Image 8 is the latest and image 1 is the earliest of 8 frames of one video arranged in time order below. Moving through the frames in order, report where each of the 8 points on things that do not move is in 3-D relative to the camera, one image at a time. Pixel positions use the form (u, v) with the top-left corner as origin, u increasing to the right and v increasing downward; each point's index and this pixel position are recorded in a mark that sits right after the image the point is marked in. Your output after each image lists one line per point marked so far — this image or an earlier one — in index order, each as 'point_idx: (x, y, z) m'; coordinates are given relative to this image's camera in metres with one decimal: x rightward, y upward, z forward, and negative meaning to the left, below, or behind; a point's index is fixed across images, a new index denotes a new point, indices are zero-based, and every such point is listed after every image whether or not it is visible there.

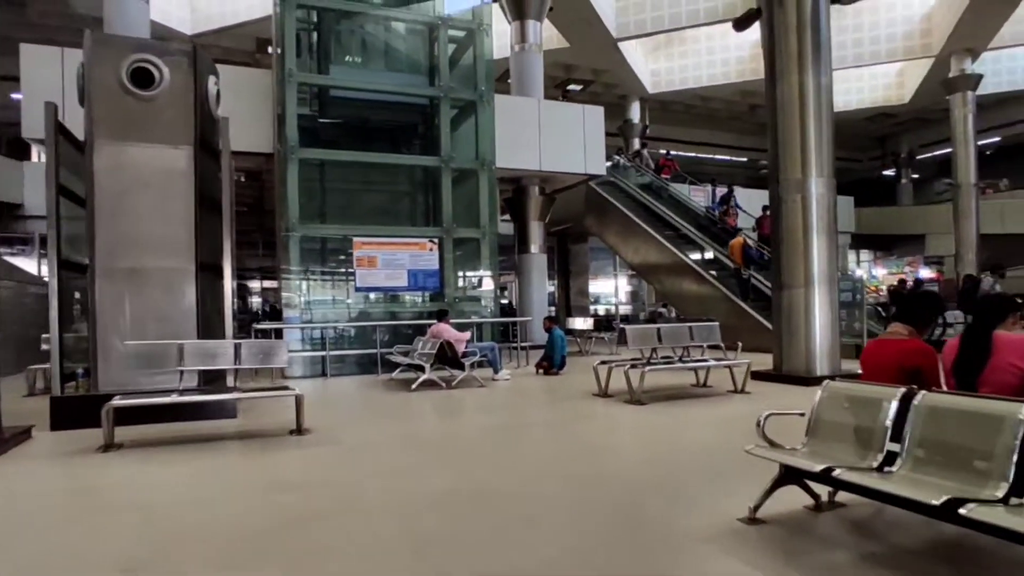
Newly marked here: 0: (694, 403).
0: (+2.0, -1.3, +7.3) m
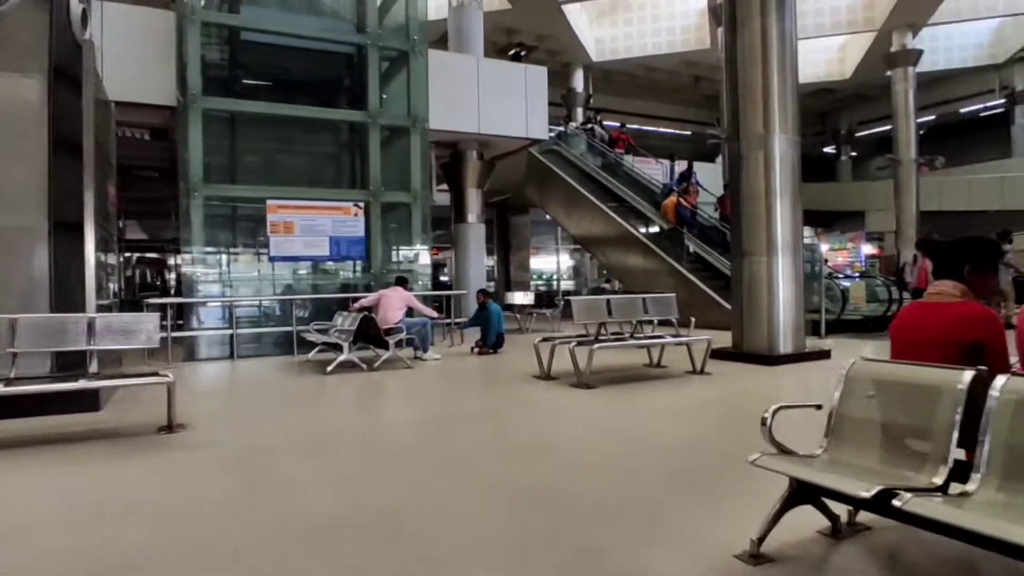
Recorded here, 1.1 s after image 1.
0: (+1.3, -1.0, +6.4) m
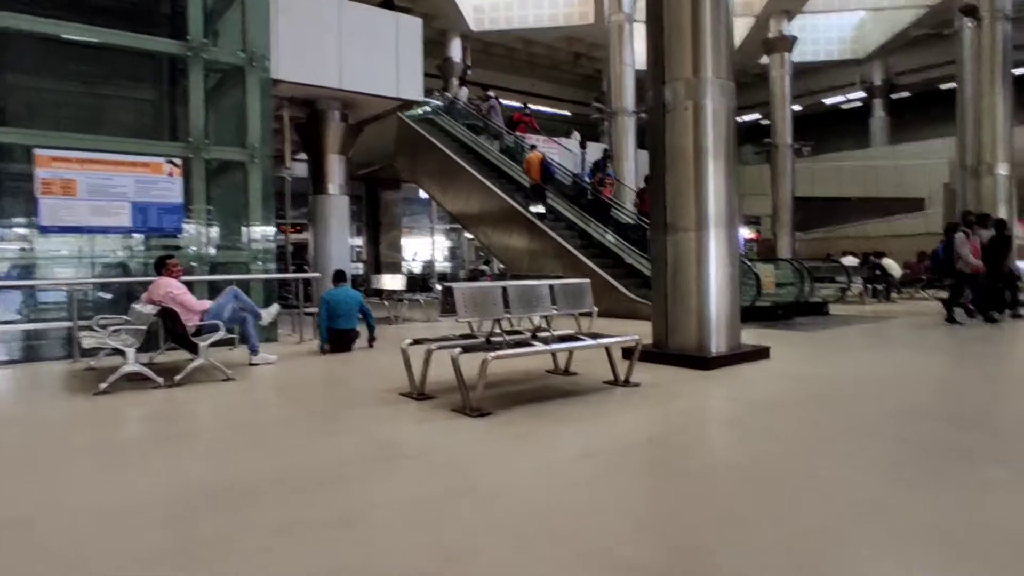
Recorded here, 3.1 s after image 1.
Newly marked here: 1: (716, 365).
0: (+0.4, -0.9, +4.7) m
1: (+1.9, -0.7, +6.1) m
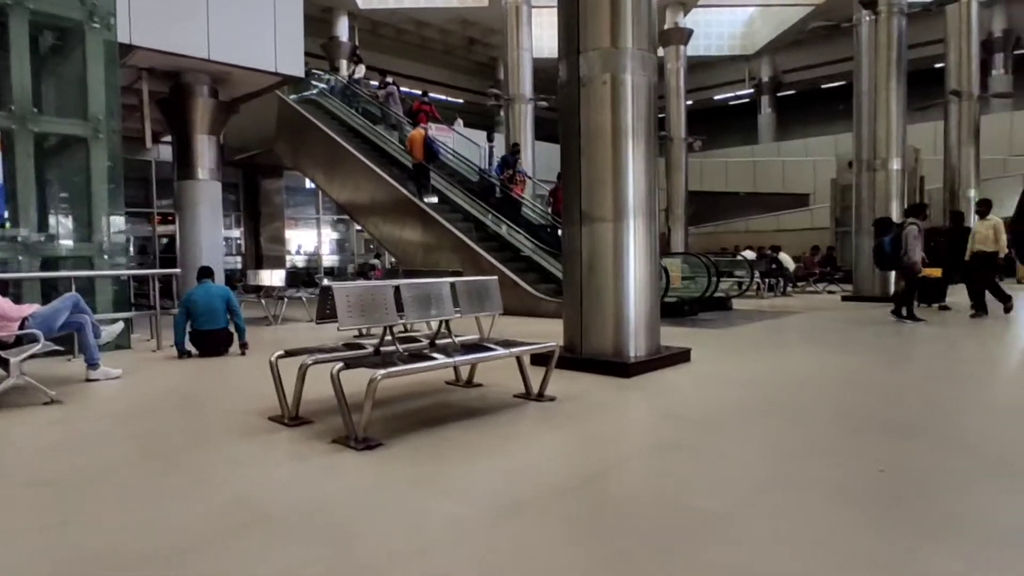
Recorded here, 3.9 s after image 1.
0: (-0.3, -0.8, +3.9) m
1: (+1.1, -0.7, +5.6) m
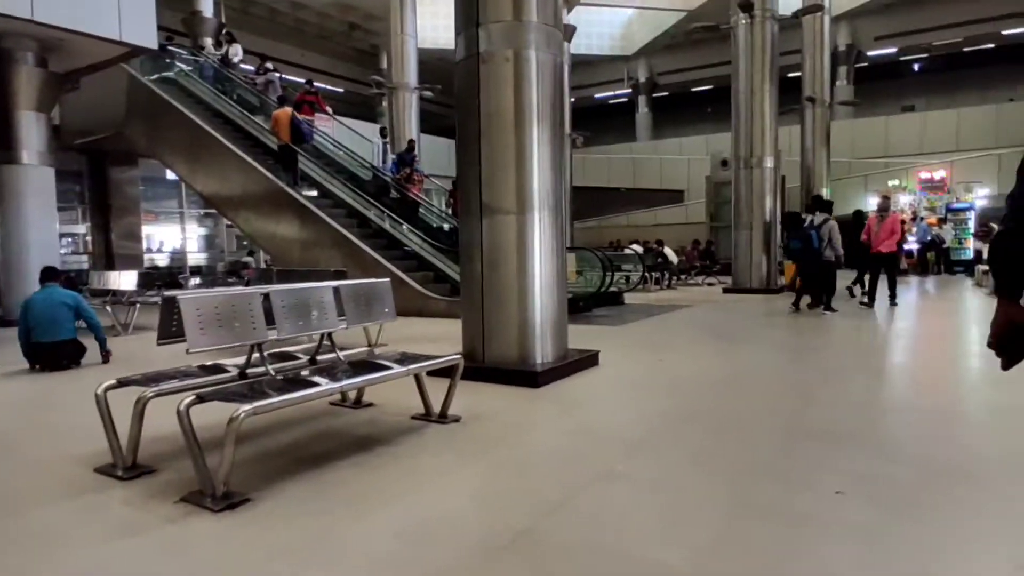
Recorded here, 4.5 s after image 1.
0: (-0.8, -0.9, +3.2) m
1: (+0.3, -0.7, +5.1) m
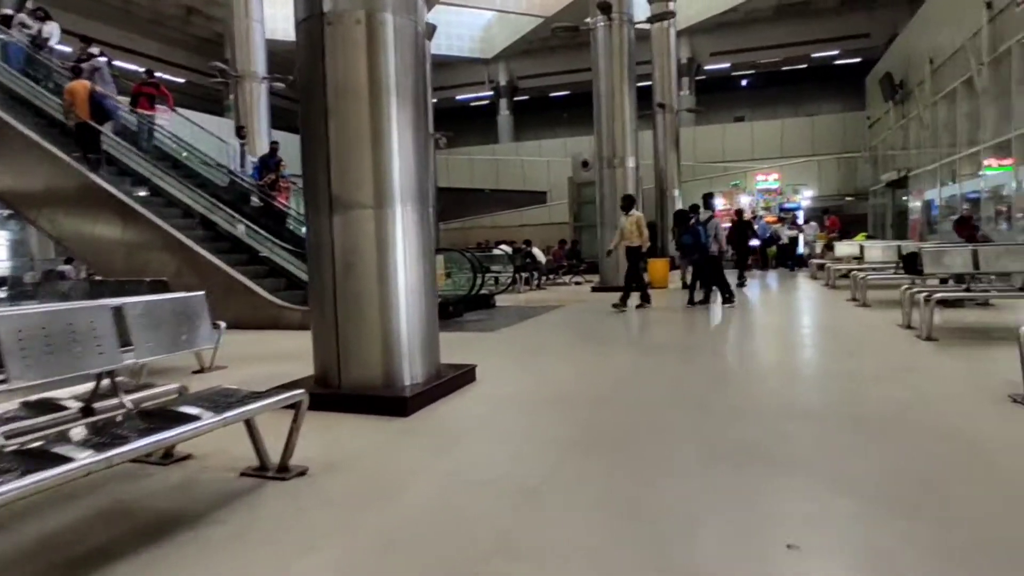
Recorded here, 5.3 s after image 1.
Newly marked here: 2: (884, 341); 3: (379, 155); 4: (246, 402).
0: (-1.3, -1.0, +2.3) m
1: (-0.6, -0.8, +4.3) m
2: (+4.0, -0.6, +7.0) m
3: (-0.9, +0.9, +4.3) m
4: (-1.3, -0.5, +3.0) m
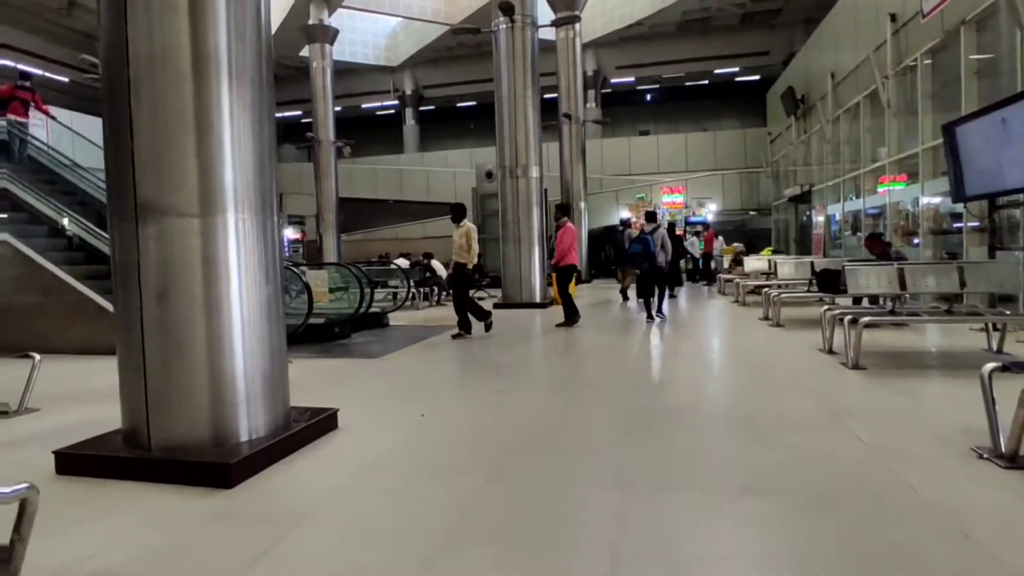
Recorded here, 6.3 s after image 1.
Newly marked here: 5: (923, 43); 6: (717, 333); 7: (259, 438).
0: (-1.6, -1.1, +1.1) m
1: (-1.3, -0.9, +3.2) m
2: (+2.9, -0.8, +6.5) m
3: (-1.5, +0.7, +3.2) m
4: (-1.7, -0.6, +1.8) m
5: (+6.0, +3.6, +9.6) m
6: (+2.9, -0.6, +9.1) m
7: (-1.4, -0.8, +3.6) m
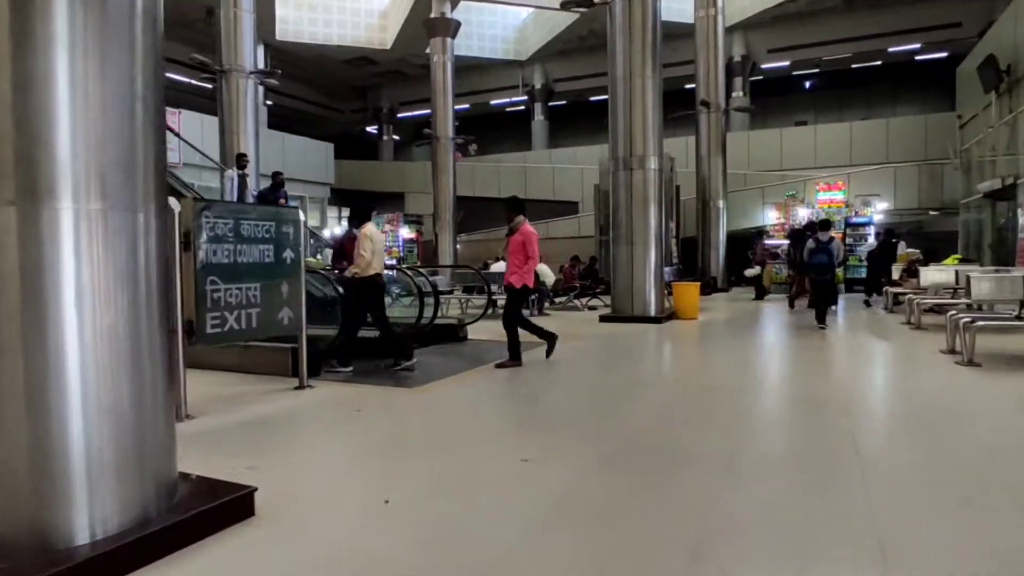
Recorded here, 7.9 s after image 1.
0: (-2.2, -1.1, 0.0) m
1: (-1.5, -1.0, +2.0) m
2: (+3.4, -1.0, +4.3) m
3: (-1.6, +0.6, +2.0) m
4: (-2.2, -0.7, +0.7) m
5: (+7.1, +3.2, +6.6) m
6: (+3.9, -0.9, +6.8) m
7: (-1.5, -0.9, +2.3) m
